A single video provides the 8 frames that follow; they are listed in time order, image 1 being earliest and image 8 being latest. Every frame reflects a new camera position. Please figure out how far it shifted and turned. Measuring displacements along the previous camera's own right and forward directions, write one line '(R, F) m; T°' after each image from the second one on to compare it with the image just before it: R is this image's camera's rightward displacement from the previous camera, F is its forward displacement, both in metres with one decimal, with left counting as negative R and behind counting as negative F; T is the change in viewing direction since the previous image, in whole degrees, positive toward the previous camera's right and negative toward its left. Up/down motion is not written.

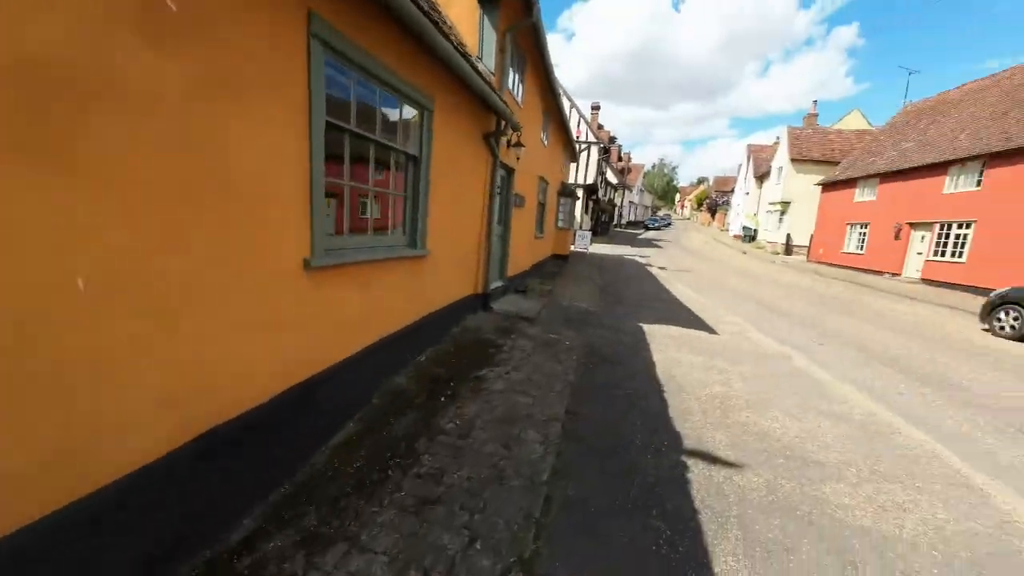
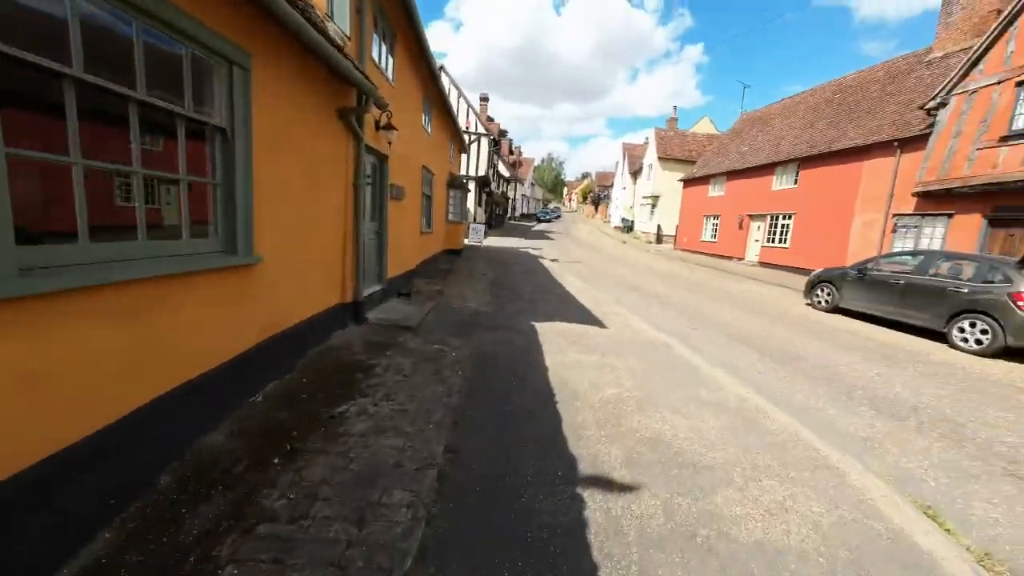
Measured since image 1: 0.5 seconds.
(+0.3, +0.6) m; +15°
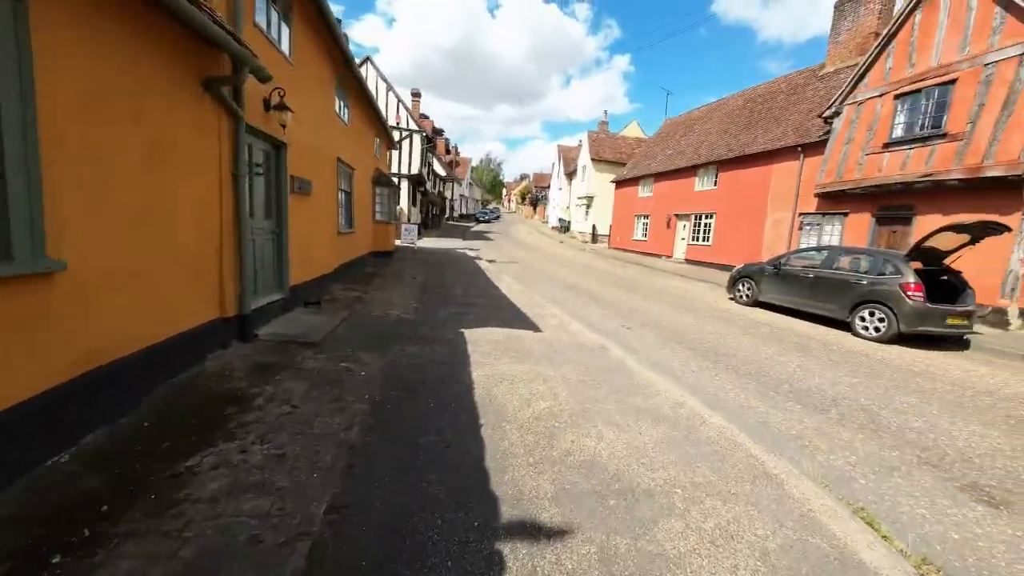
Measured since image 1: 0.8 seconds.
(+0.2, +0.5) m; +8°
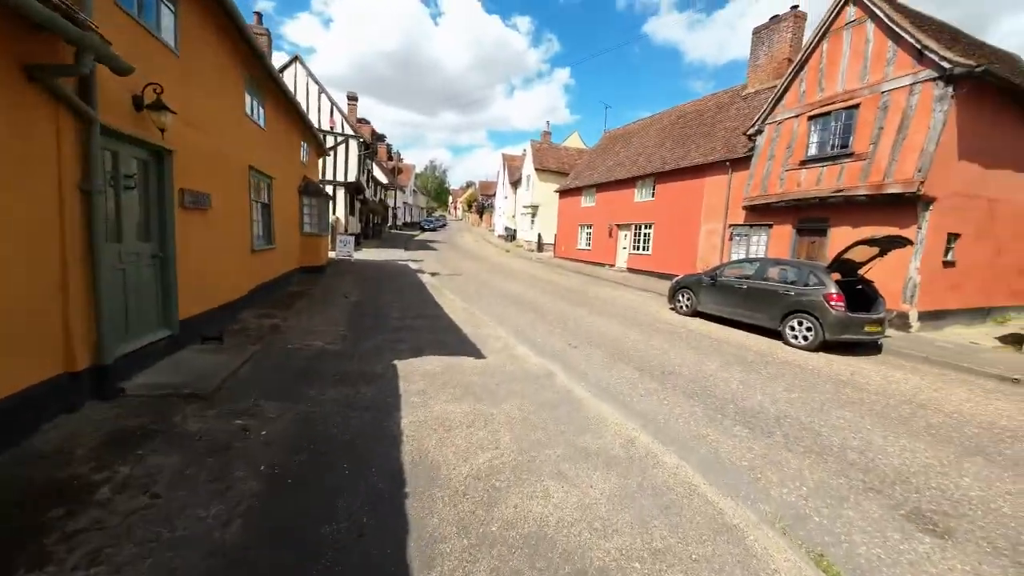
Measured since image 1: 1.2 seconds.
(+0.1, +0.5) m; +7°
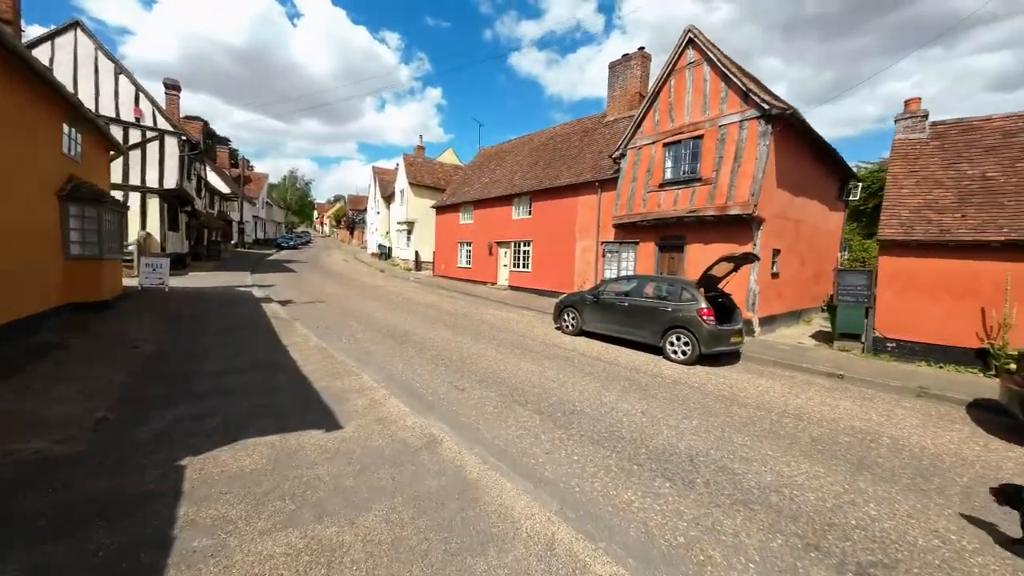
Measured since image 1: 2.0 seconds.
(+0.2, +1.2) m; +17°
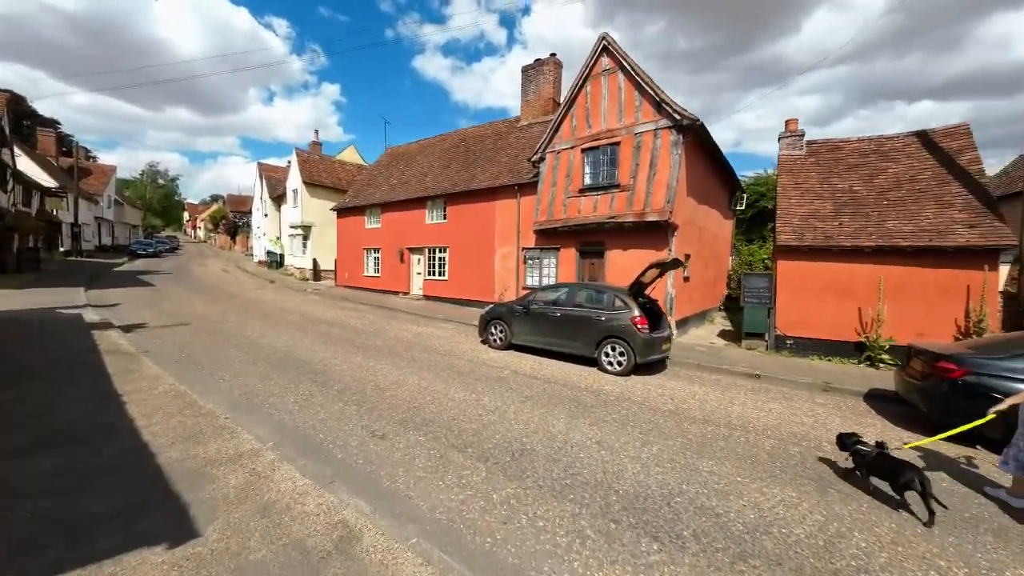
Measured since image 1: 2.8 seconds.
(-0.2, +1.0) m; +13°
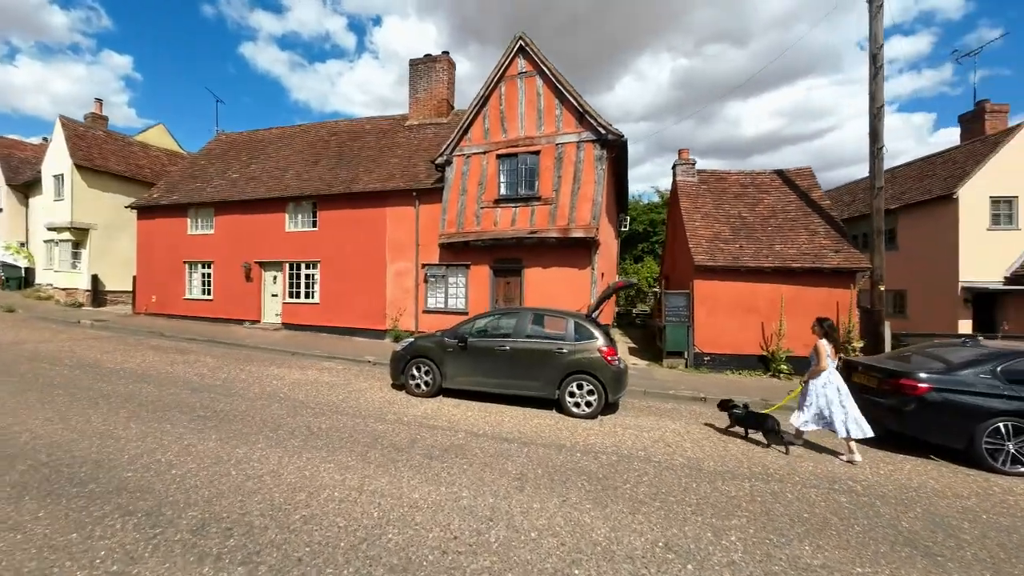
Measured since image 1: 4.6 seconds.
(-1.4, +2.1) m; +21°
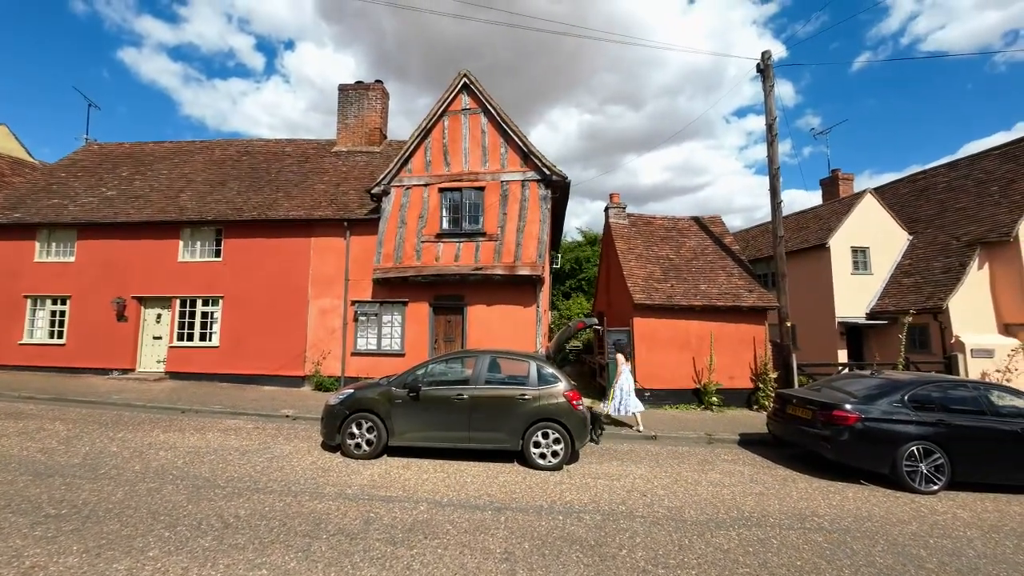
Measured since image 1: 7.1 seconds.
(-0.7, +0.5) m; +12°
